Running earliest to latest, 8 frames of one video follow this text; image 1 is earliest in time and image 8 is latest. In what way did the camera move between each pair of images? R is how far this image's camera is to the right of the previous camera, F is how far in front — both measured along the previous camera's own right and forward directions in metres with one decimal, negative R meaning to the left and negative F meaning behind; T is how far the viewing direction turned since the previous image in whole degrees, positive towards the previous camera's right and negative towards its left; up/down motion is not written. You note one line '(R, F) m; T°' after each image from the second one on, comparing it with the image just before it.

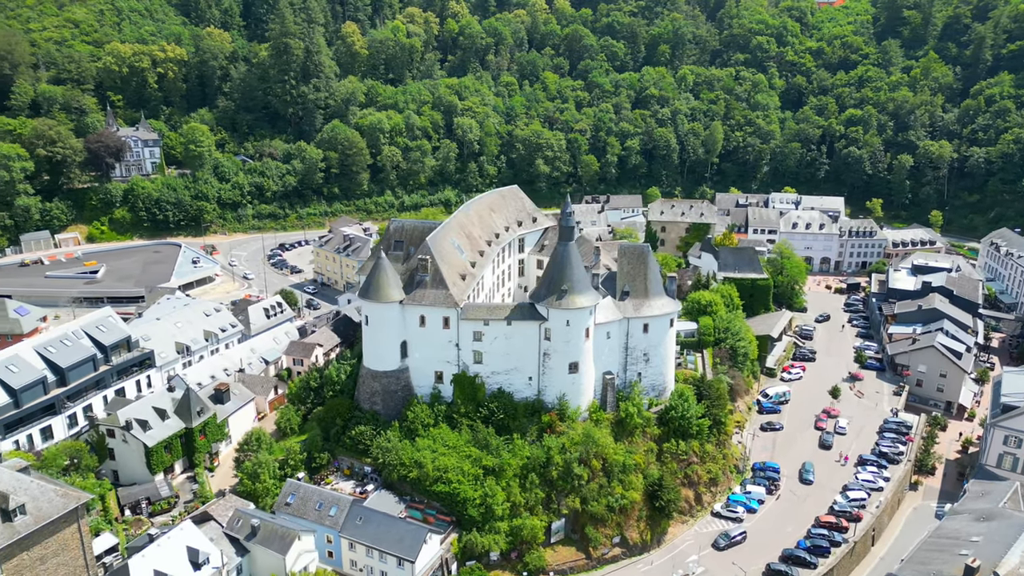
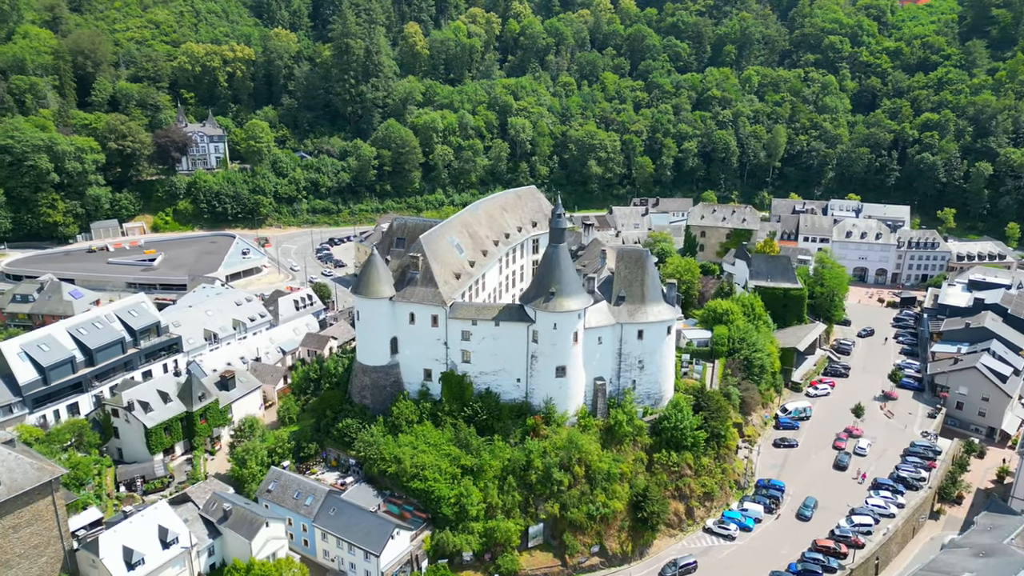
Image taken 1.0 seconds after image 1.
(+4.4, +0.5) m; -6°
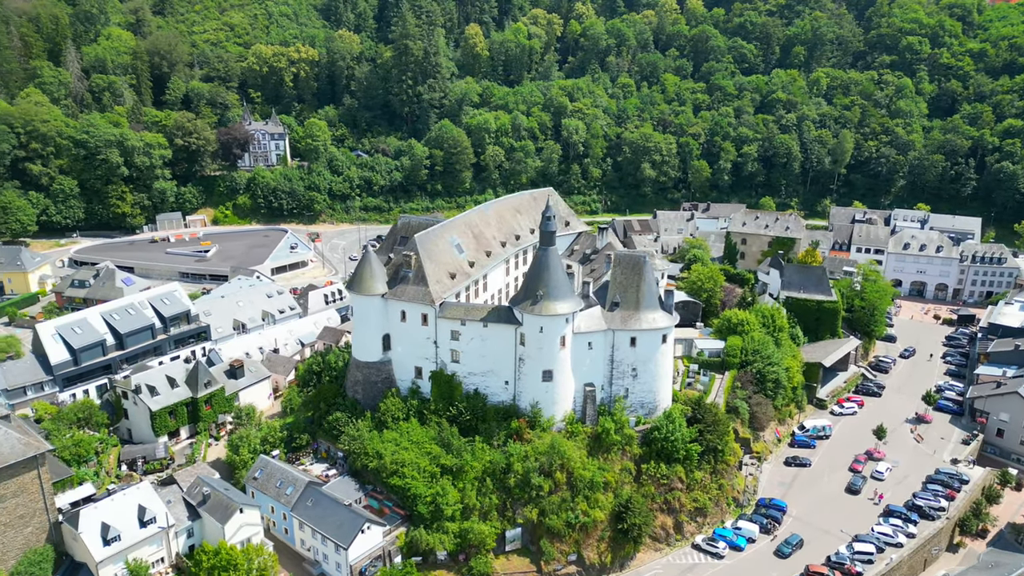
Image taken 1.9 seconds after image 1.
(+4.4, +0.5) m; -6°
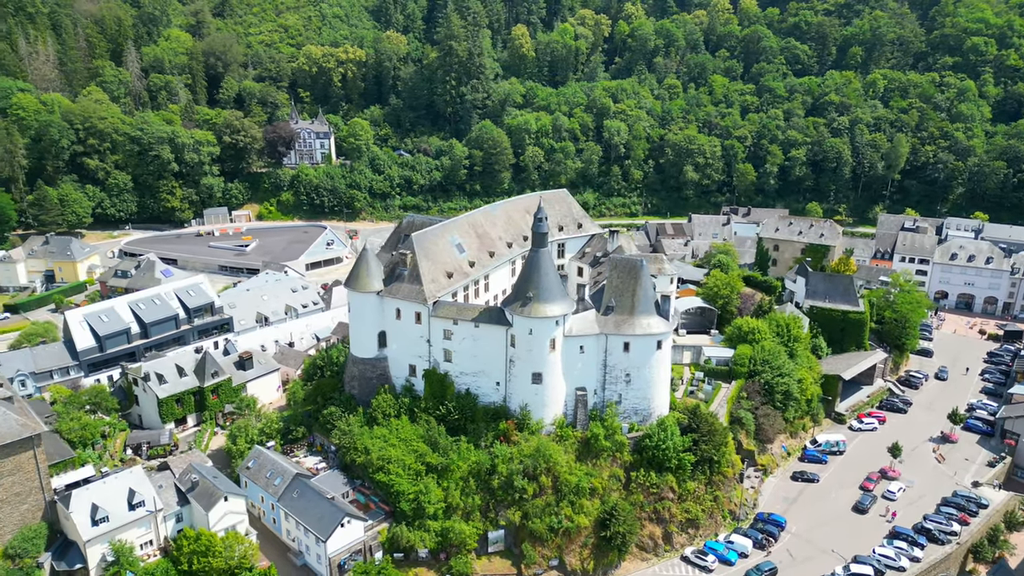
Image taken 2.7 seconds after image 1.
(+3.4, +0.3) m; -5°
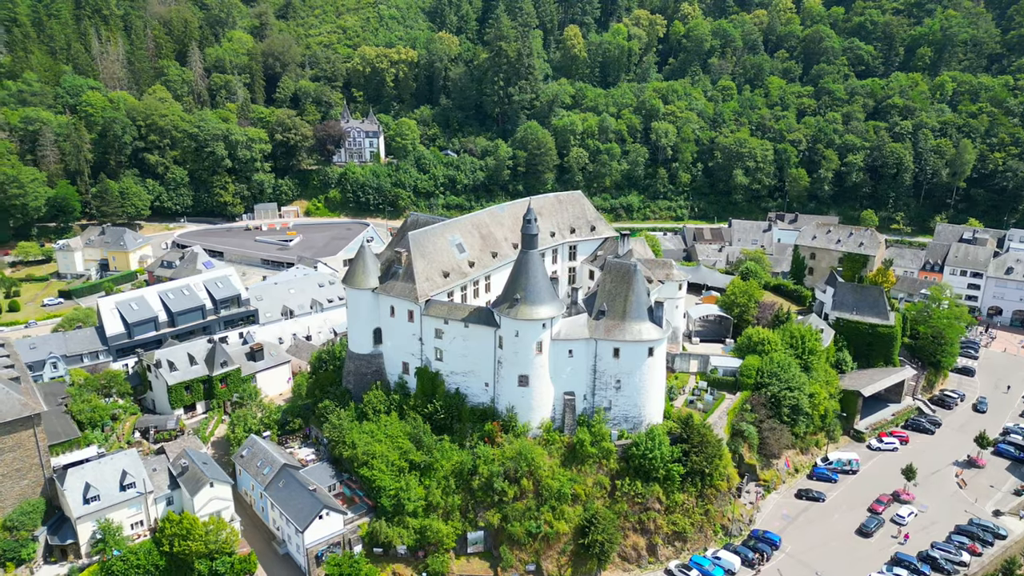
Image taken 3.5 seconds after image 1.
(+3.8, +0.3) m; -5°
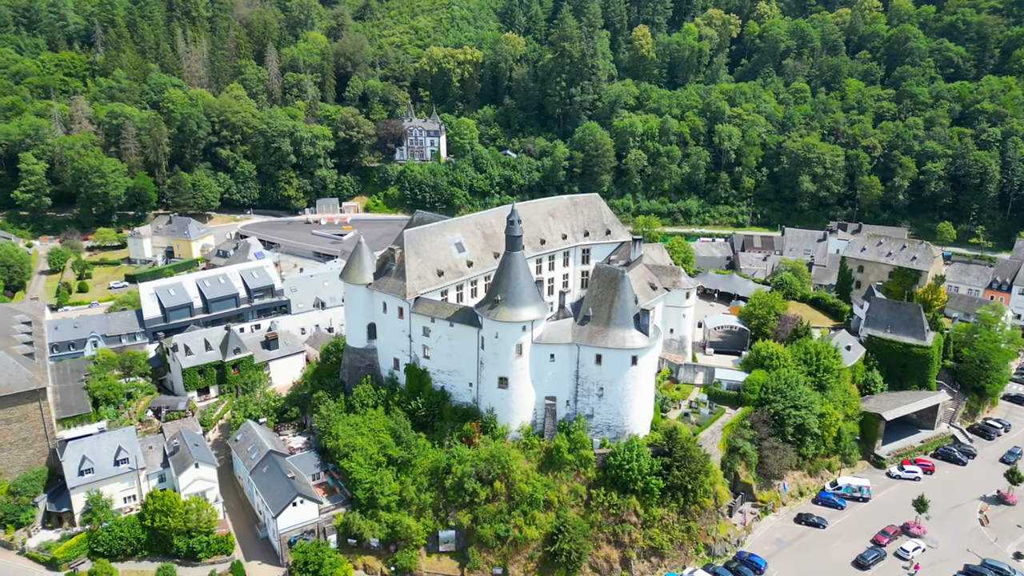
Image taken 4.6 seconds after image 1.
(+5.0, +0.5) m; -7°
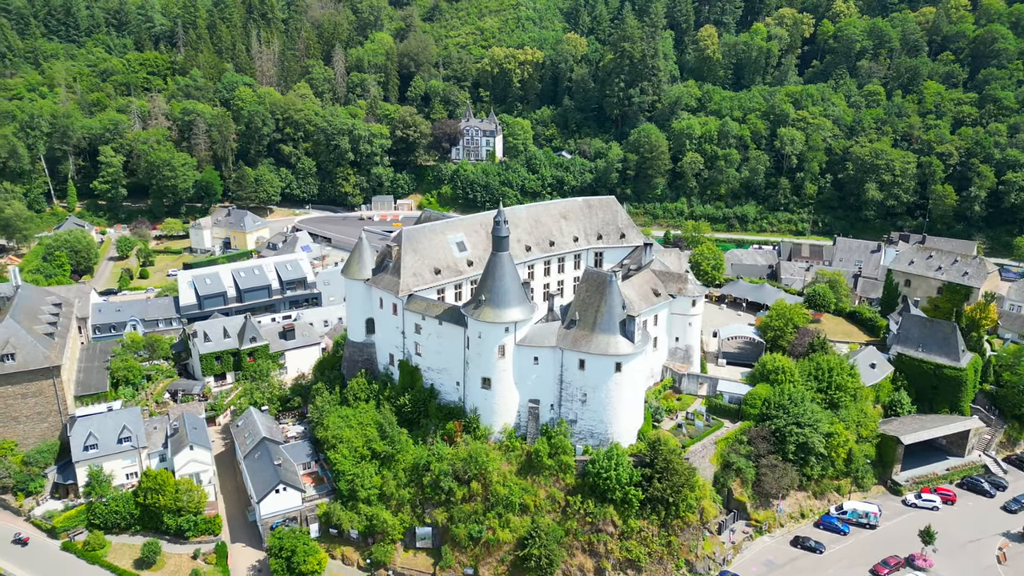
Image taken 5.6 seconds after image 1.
(+4.5, +0.4) m; -6°
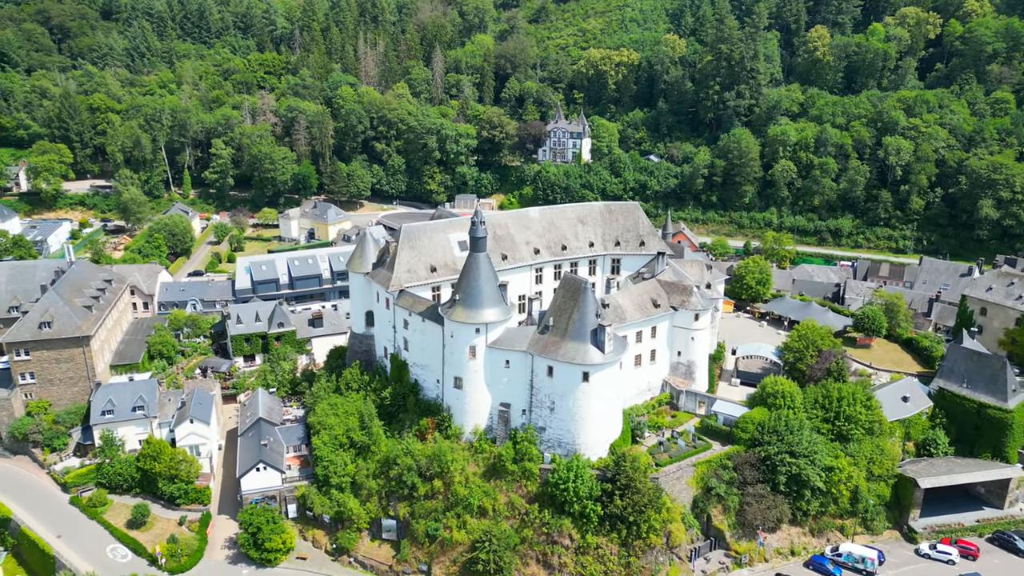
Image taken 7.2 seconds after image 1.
(+7.1, +0.9) m; -10°
